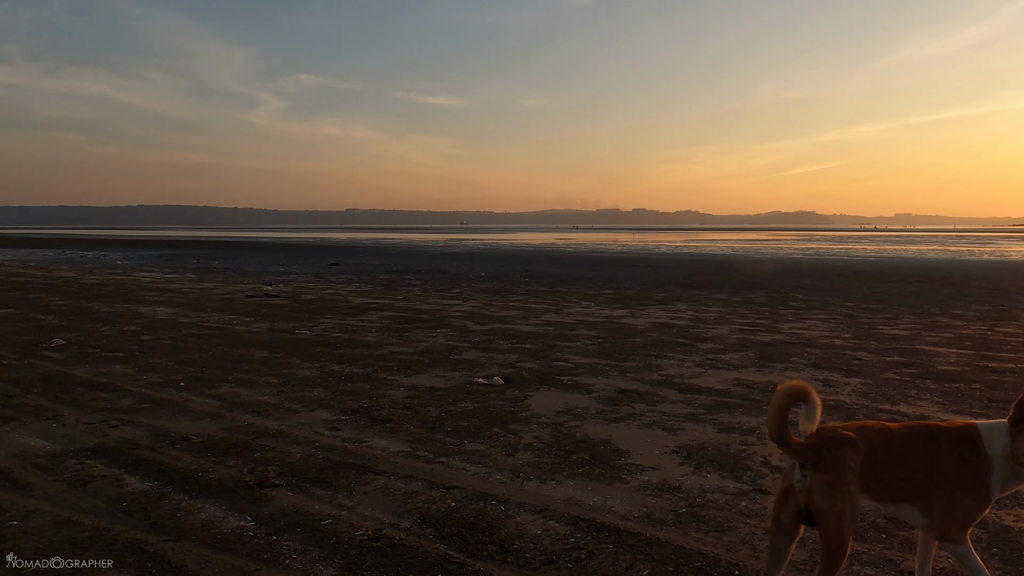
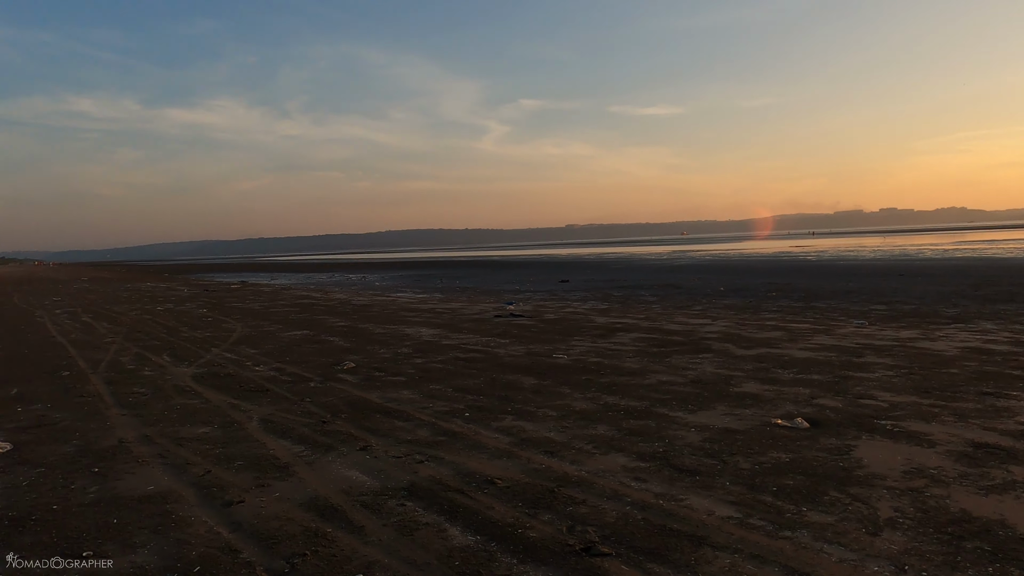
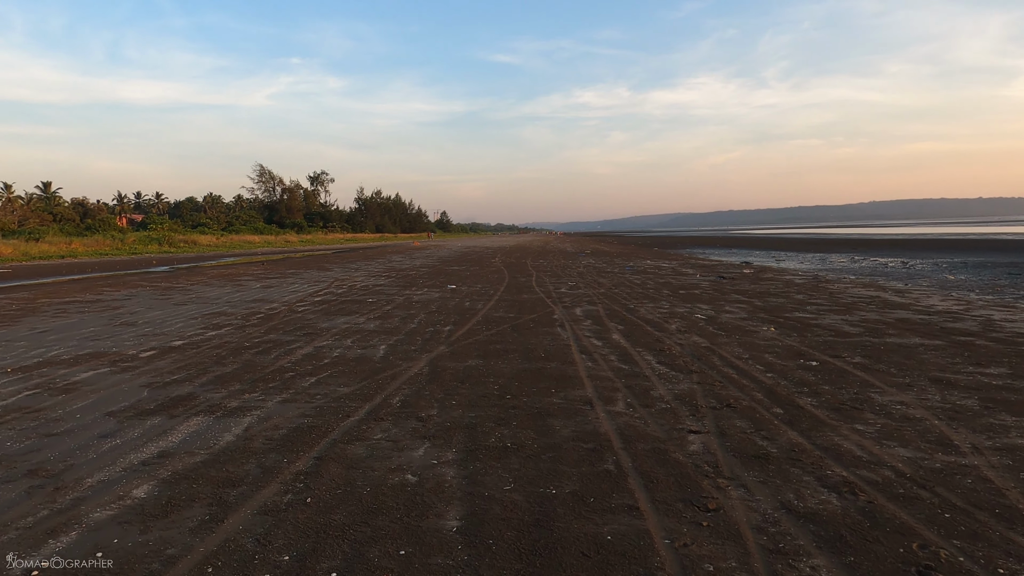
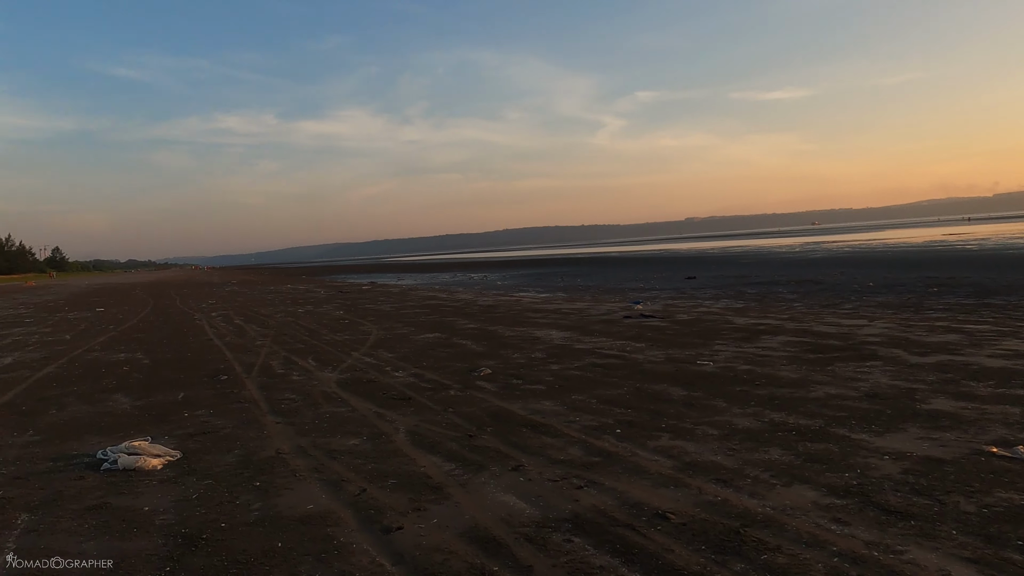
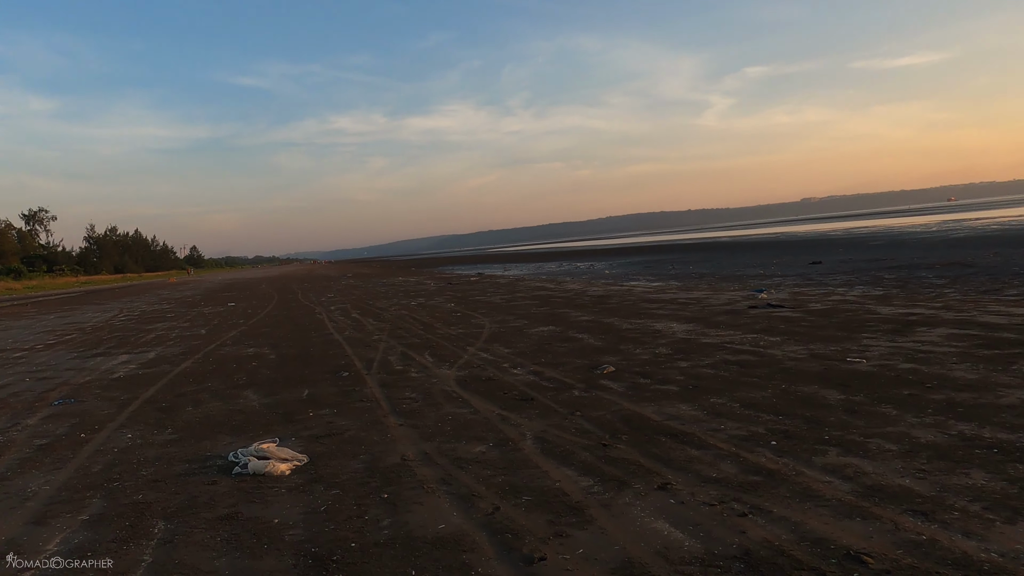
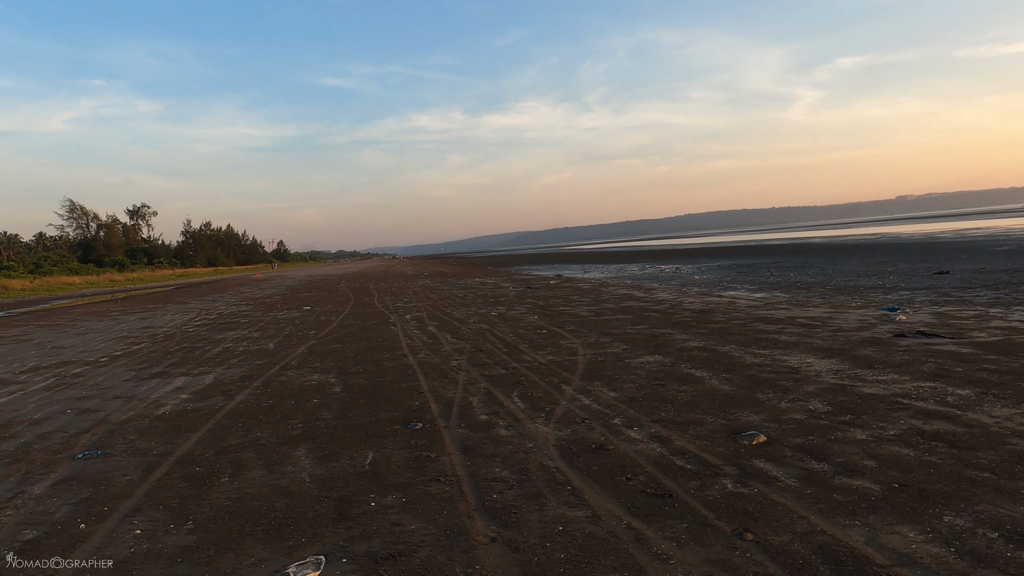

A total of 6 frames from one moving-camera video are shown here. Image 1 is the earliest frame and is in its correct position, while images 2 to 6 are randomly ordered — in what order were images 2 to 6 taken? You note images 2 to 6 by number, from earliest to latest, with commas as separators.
2, 4, 5, 6, 3
